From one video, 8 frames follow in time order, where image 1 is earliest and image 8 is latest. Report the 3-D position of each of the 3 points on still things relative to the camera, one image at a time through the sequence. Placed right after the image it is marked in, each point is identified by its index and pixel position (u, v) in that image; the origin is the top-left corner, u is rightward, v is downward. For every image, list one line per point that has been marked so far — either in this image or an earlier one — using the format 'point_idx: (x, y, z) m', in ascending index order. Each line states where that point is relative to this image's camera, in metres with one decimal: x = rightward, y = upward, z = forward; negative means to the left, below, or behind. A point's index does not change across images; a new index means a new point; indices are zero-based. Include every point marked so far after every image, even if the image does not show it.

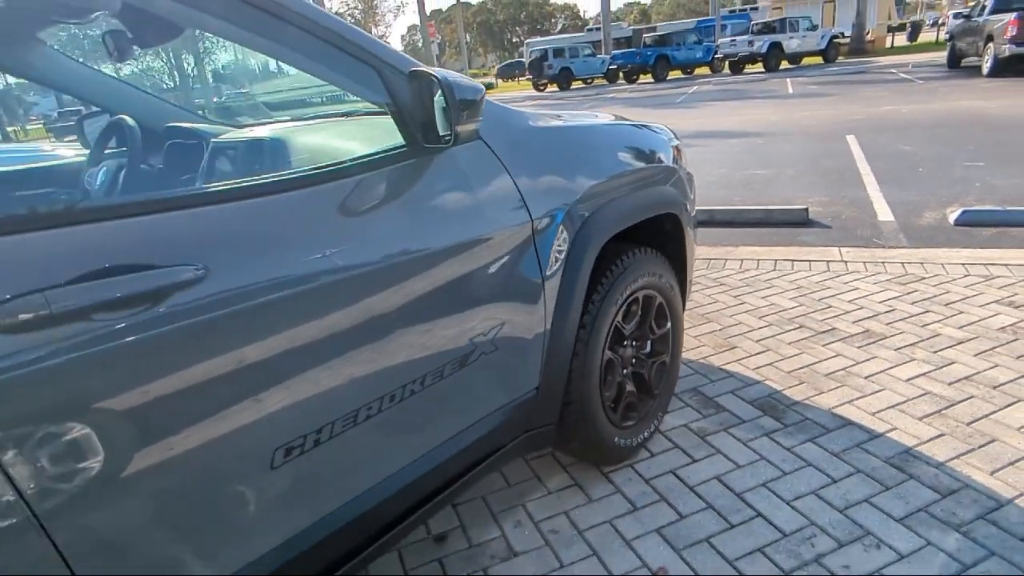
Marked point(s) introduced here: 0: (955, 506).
0: (+1.5, -0.7, +2.1) m
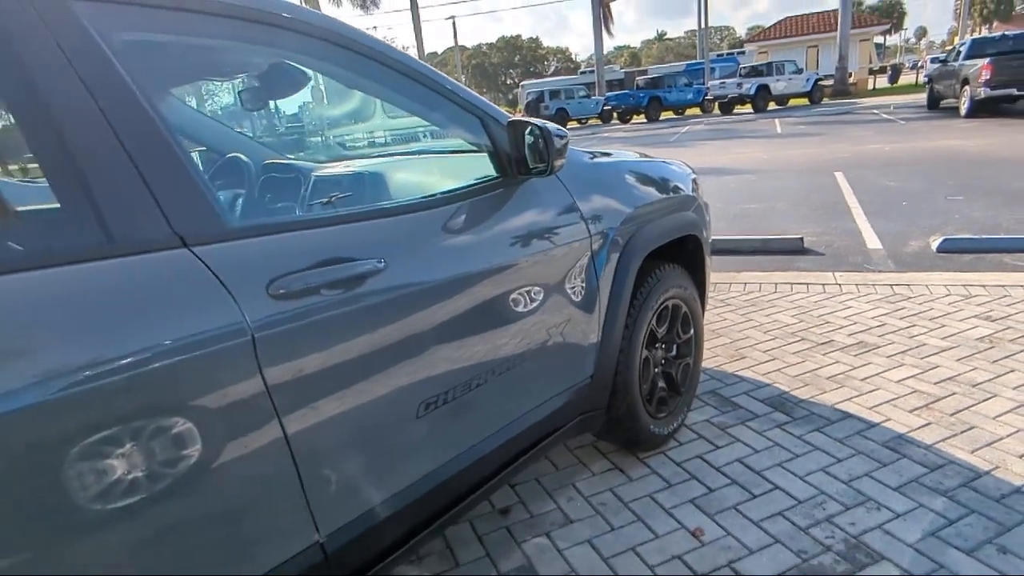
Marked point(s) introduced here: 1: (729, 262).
0: (+1.7, -0.8, +2.4) m
1: (+2.0, +0.2, +5.7) m
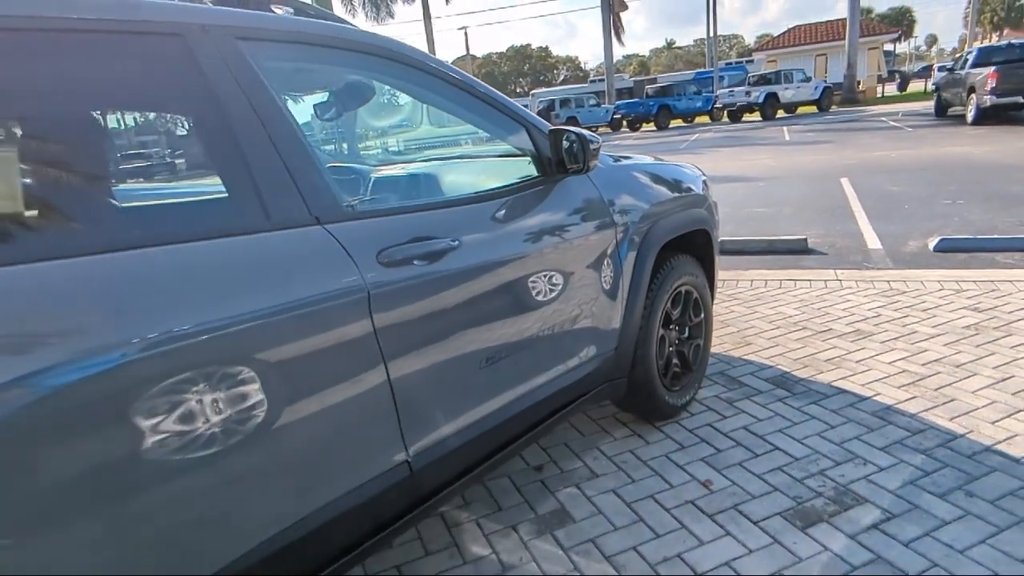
0: (+1.9, -0.7, +2.8) m
1: (+2.2, +0.3, +6.1) m
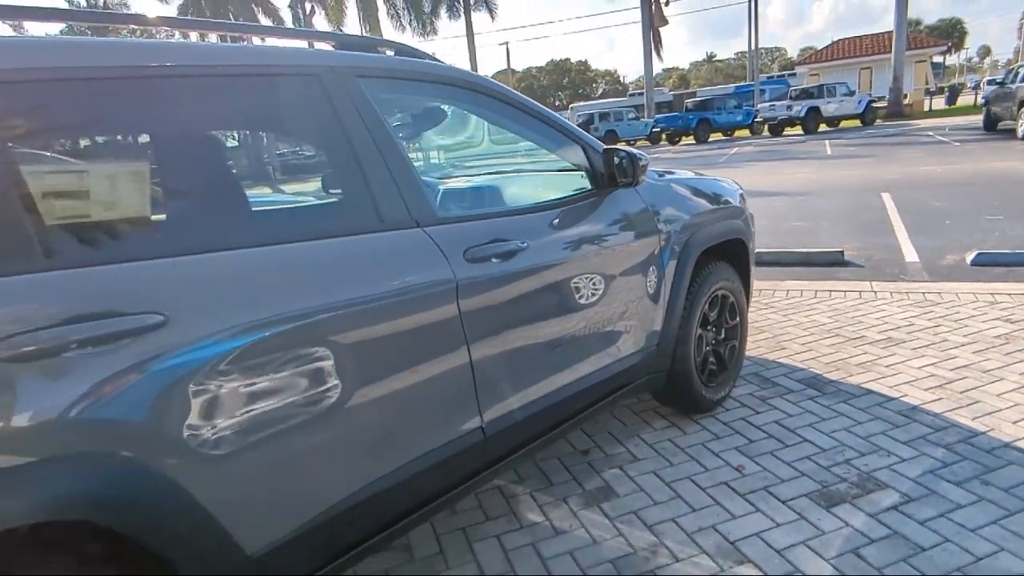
0: (+2.1, -0.7, +3.0) m
1: (+2.7, +0.2, +6.3) m
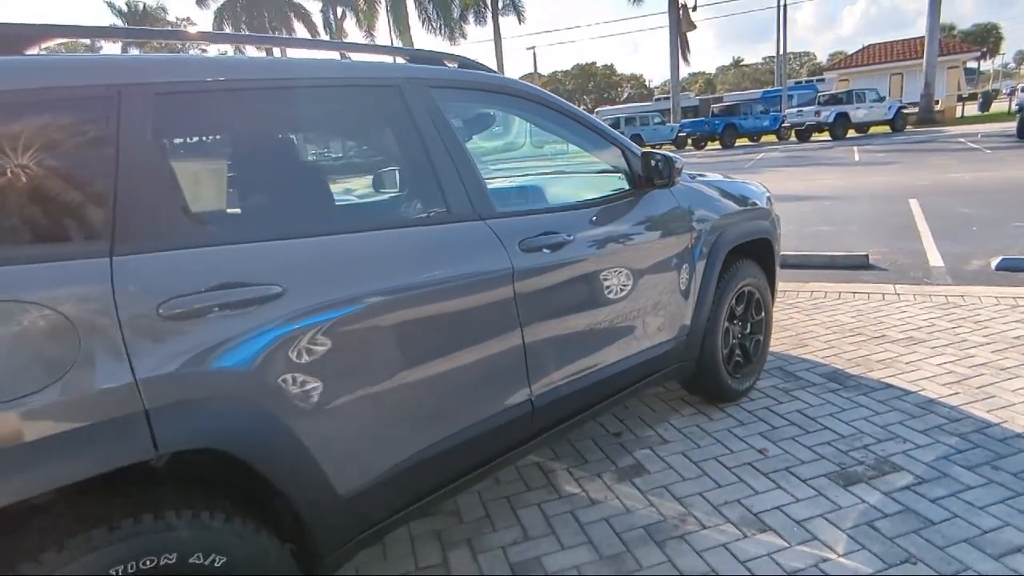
0: (+2.3, -0.7, +3.2) m
1: (+3.0, +0.1, +6.4) m
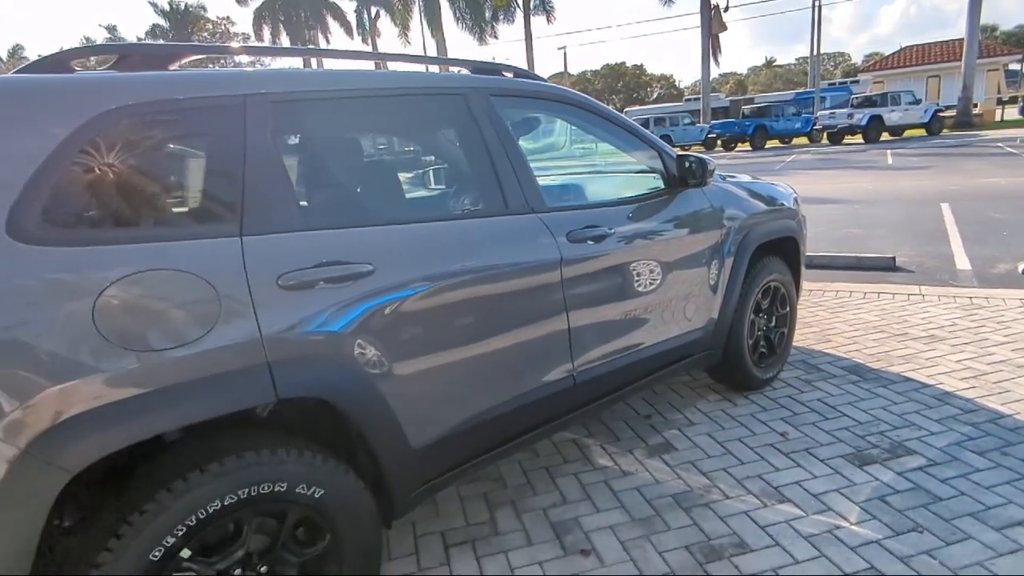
0: (+2.5, -0.7, +3.4) m
1: (+3.4, +0.1, +6.6) m
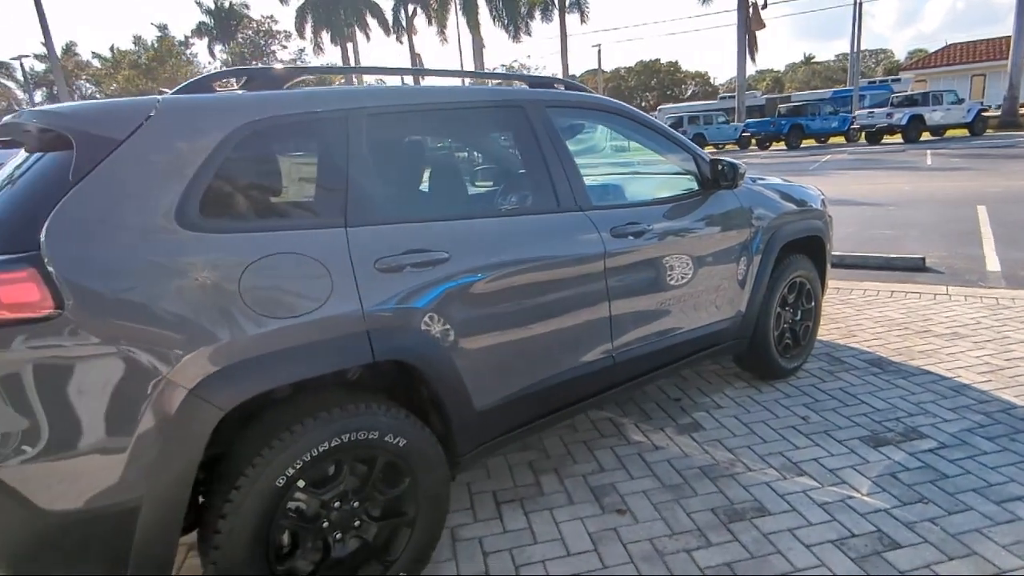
0: (+2.8, -0.7, +3.6) m
1: (+3.8, +0.2, +6.8) m
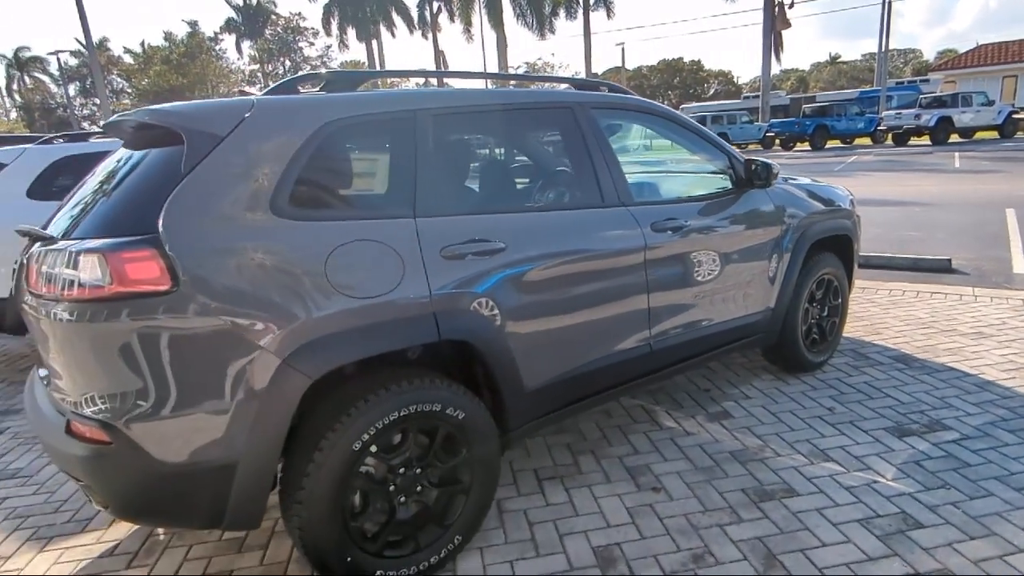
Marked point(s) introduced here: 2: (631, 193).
0: (+3.0, -0.7, +3.7) m
1: (+4.1, +0.2, +6.9) m
2: (+0.6, +0.5, +3.2) m
